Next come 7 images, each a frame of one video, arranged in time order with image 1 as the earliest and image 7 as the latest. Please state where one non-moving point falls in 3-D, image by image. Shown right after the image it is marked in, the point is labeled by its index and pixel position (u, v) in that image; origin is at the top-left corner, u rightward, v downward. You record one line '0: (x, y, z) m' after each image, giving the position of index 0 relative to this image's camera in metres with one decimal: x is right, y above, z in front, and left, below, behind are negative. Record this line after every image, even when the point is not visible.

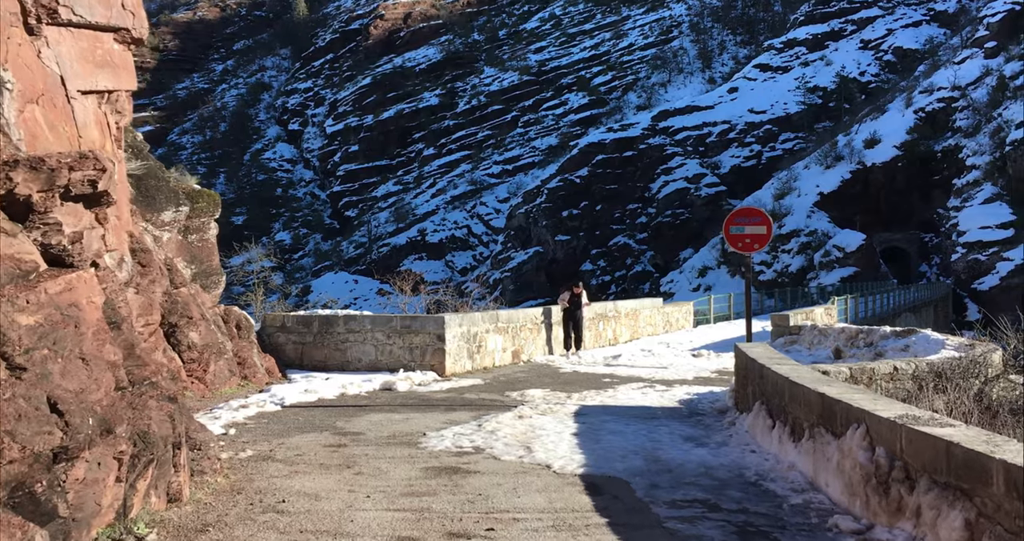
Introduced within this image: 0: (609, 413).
0: (+0.7, -1.1, +5.5) m
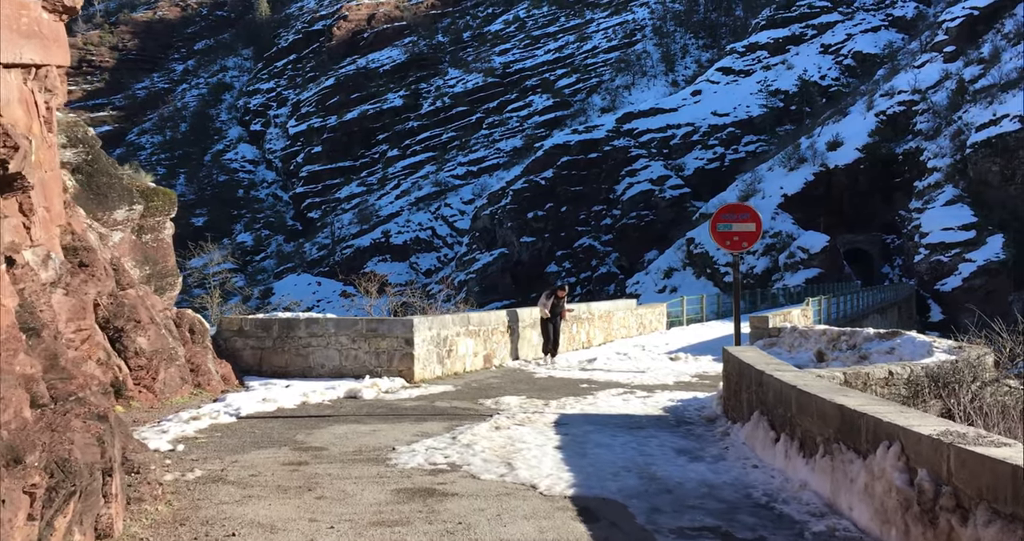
0: (+0.5, -1.1, +5.2) m
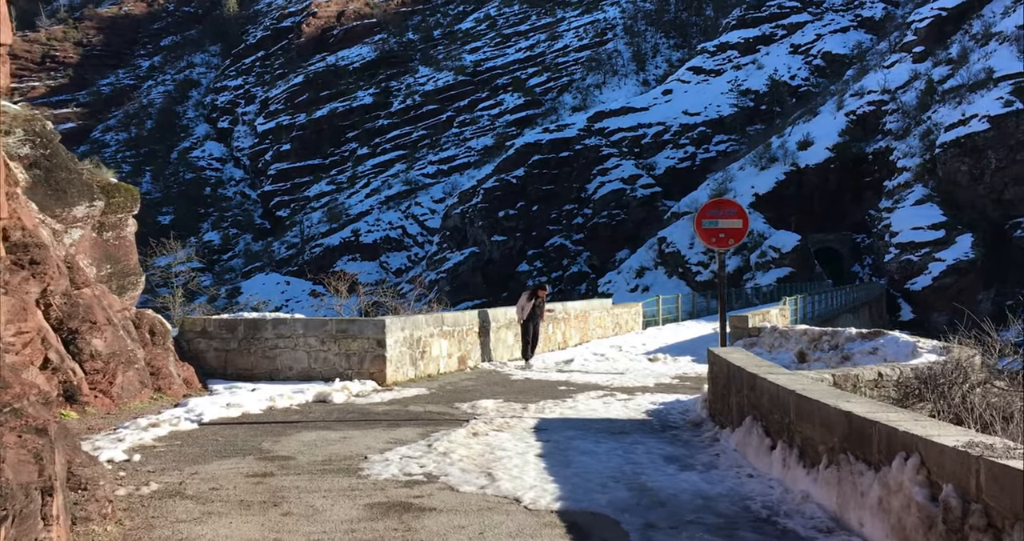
0: (+0.4, -1.0, +5.0) m
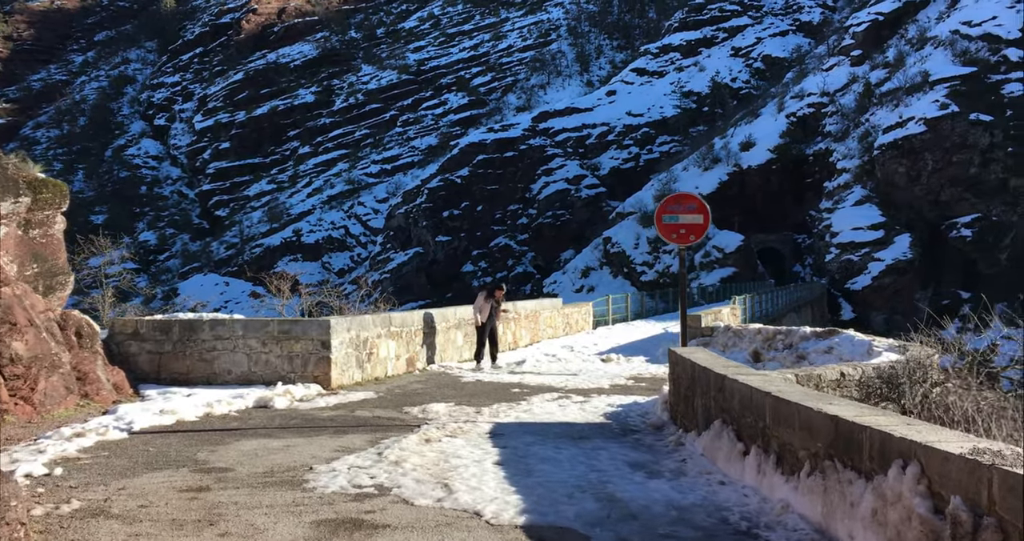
0: (+0.1, -1.0, +4.8) m
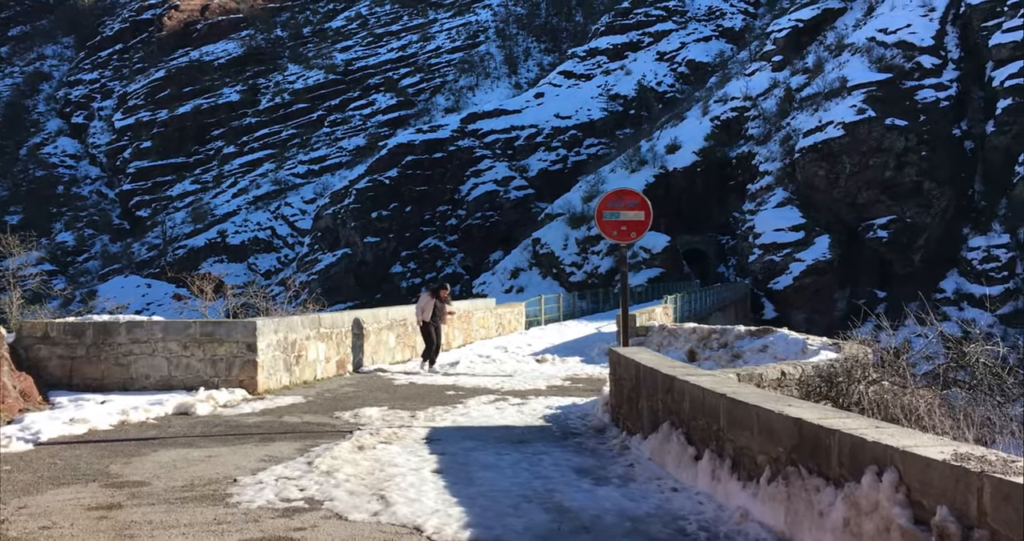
0: (-0.3, -1.0, +4.5) m
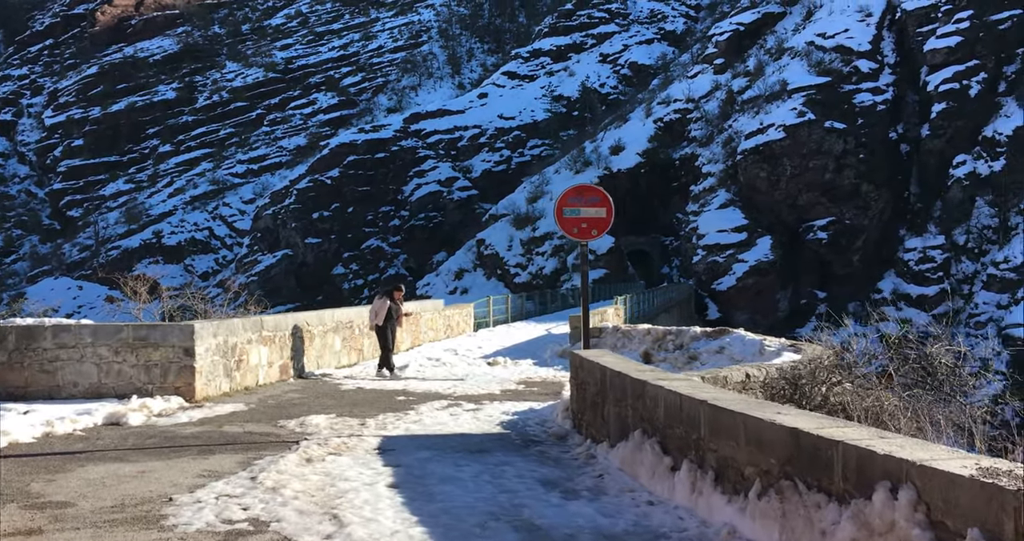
0: (-0.5, -1.0, +4.3) m
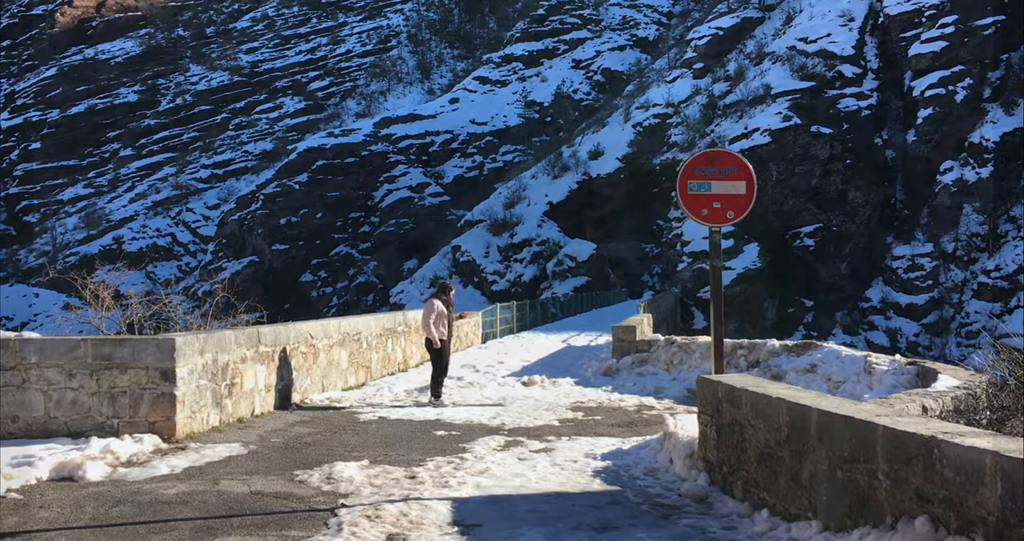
0: (0.0, -1.0, +3.0) m
